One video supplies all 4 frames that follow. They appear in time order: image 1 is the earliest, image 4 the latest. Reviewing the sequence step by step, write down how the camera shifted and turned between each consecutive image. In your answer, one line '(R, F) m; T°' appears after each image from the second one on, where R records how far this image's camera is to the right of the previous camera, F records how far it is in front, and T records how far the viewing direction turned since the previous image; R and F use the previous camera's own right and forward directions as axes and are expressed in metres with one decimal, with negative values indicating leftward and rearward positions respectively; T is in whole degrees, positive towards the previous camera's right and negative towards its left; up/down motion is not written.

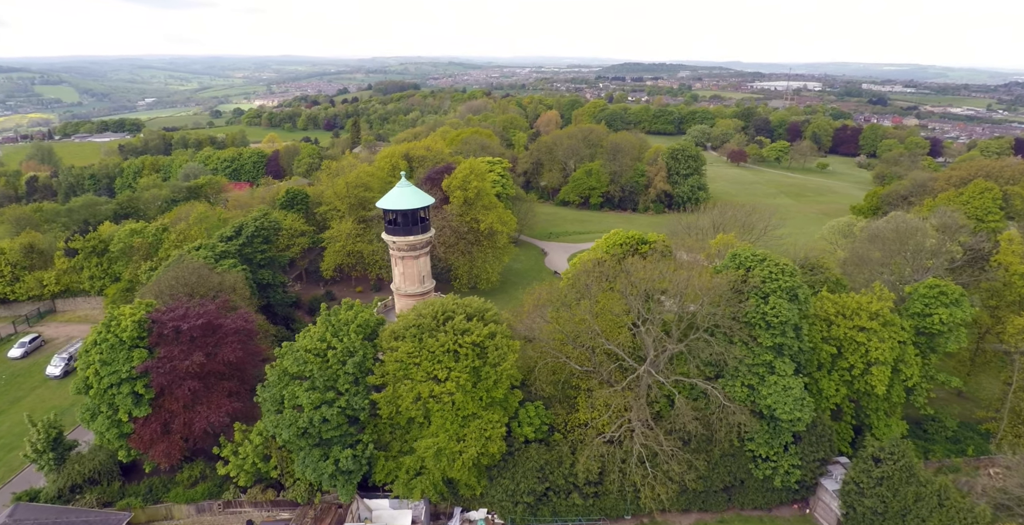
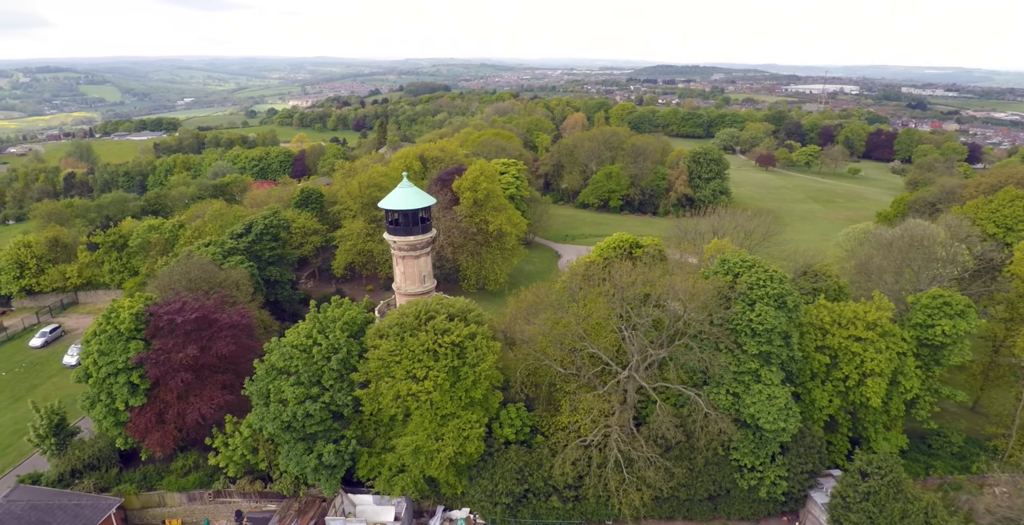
(+1.5, 0.0) m; -2°
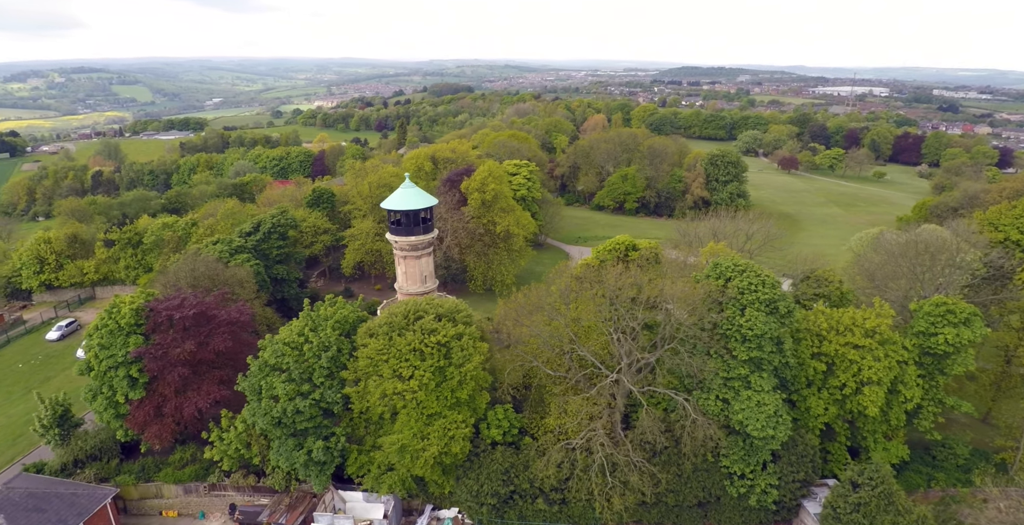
(+1.1, 0.0) m; -2°
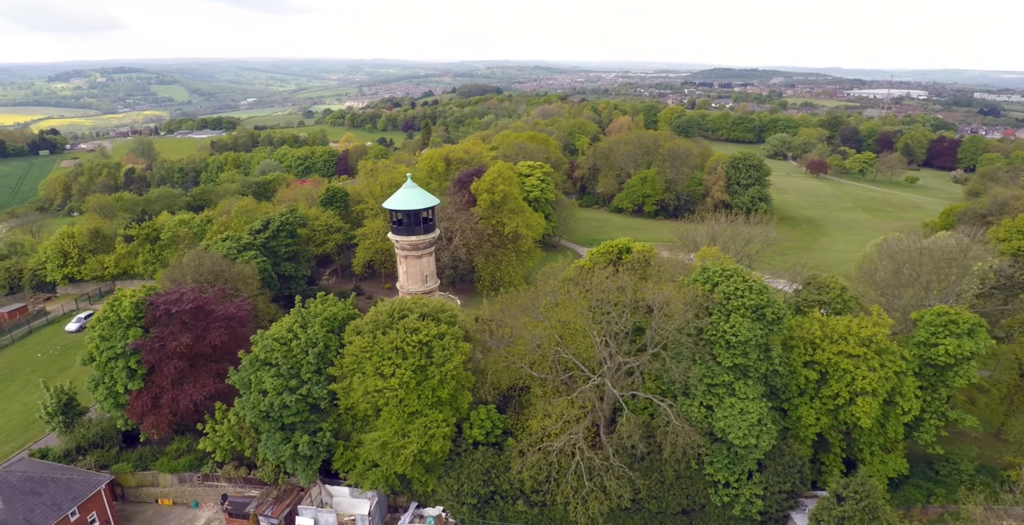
(+1.5, 0.0) m; -2°
